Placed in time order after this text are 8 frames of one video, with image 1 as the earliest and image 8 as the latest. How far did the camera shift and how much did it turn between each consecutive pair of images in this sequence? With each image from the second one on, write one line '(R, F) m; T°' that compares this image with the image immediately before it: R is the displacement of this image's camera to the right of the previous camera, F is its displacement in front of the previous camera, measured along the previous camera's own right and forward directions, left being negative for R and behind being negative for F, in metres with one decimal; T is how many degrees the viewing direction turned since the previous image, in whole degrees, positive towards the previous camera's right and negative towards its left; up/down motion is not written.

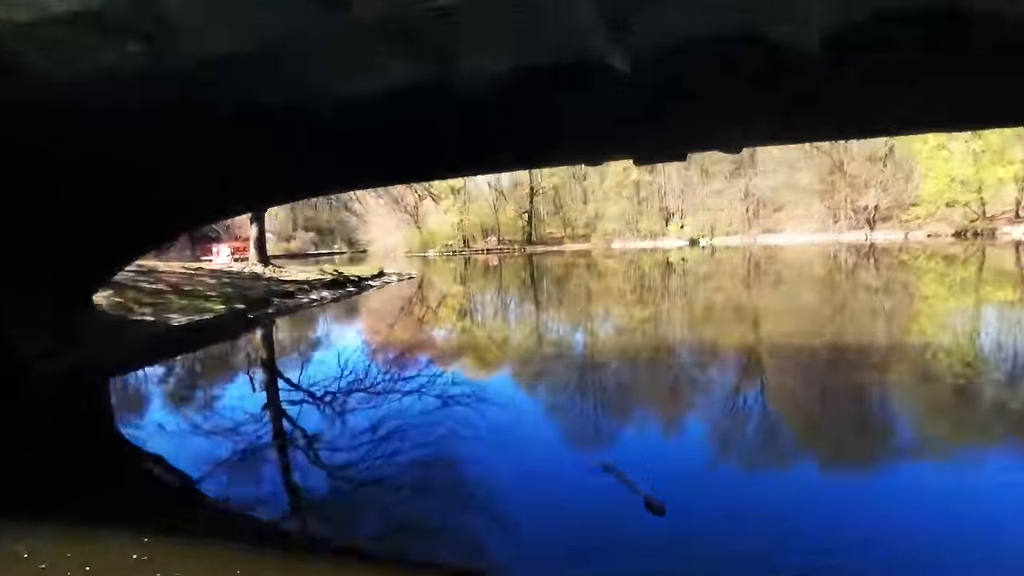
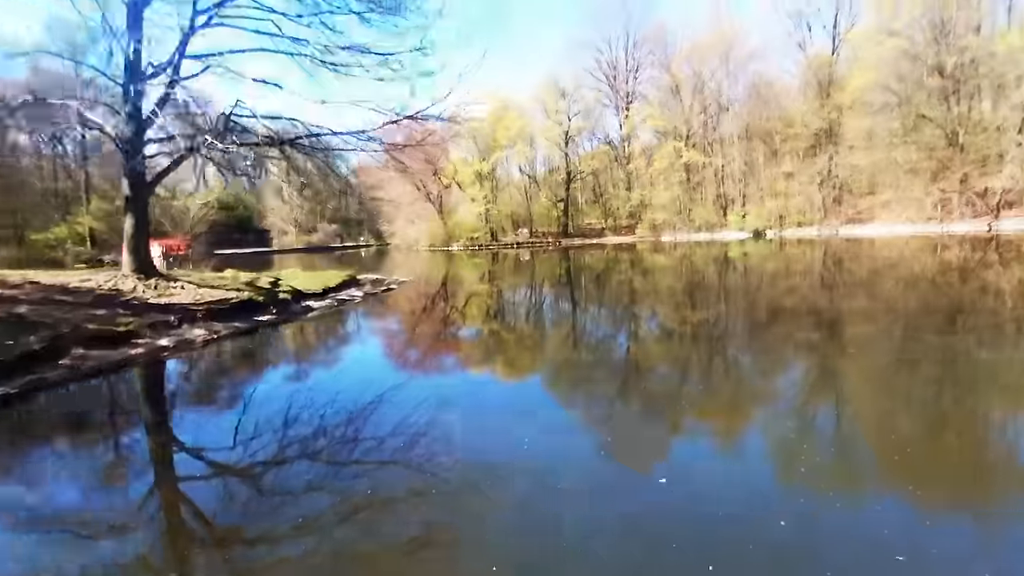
(+0.1, +1.5) m; -4°
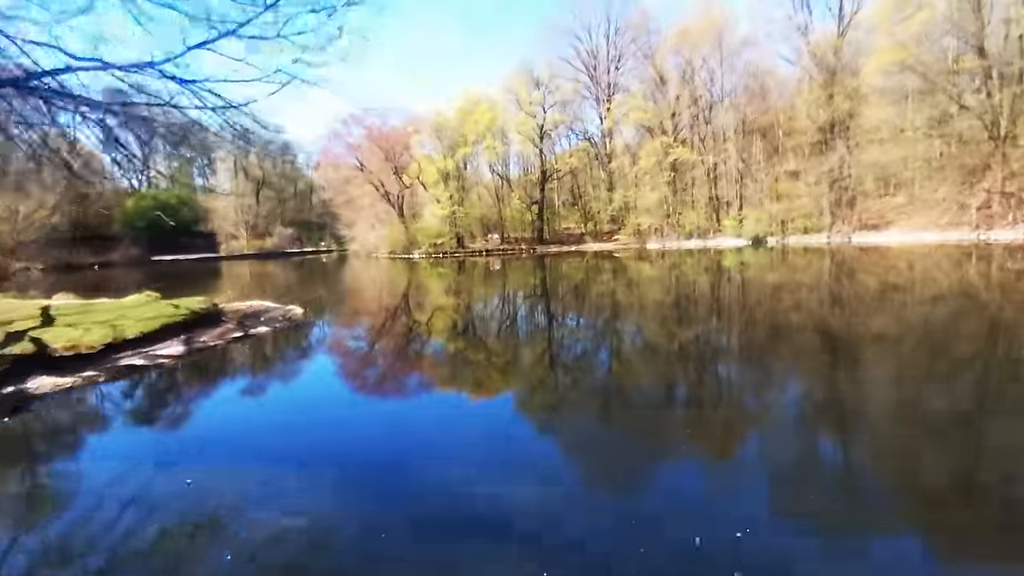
(+0.2, +1.3) m; +2°
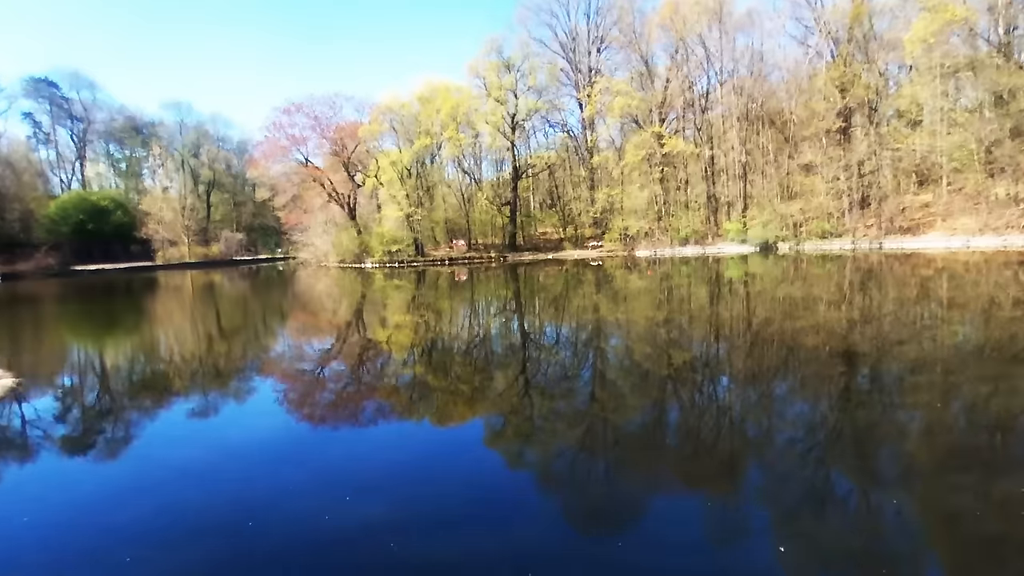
(+0.2, +1.5) m; +2°
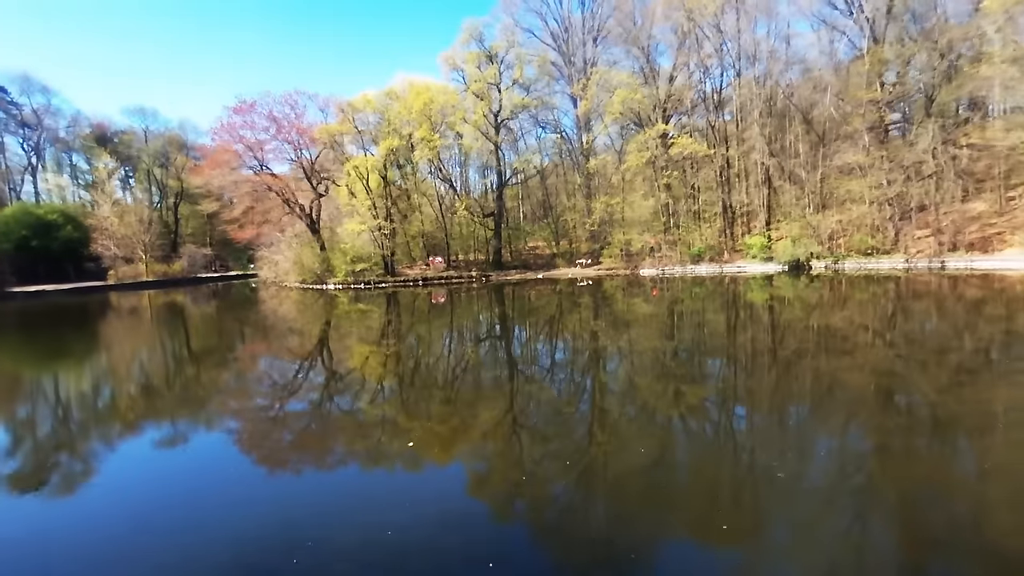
(+0.2, +1.3) m; 0°
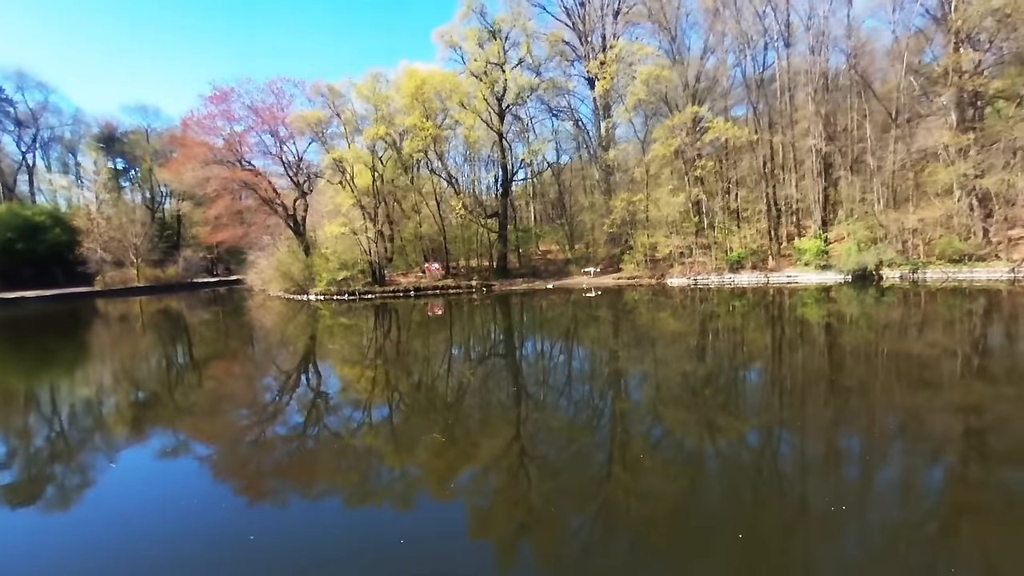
(+0.2, +1.1) m; -2°
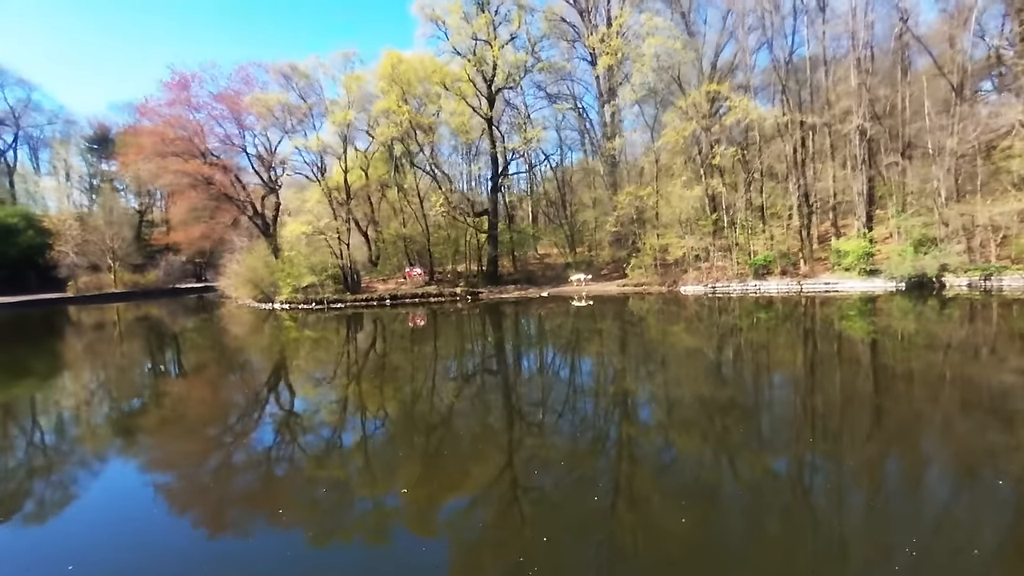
(+0.2, +0.9) m; -1°
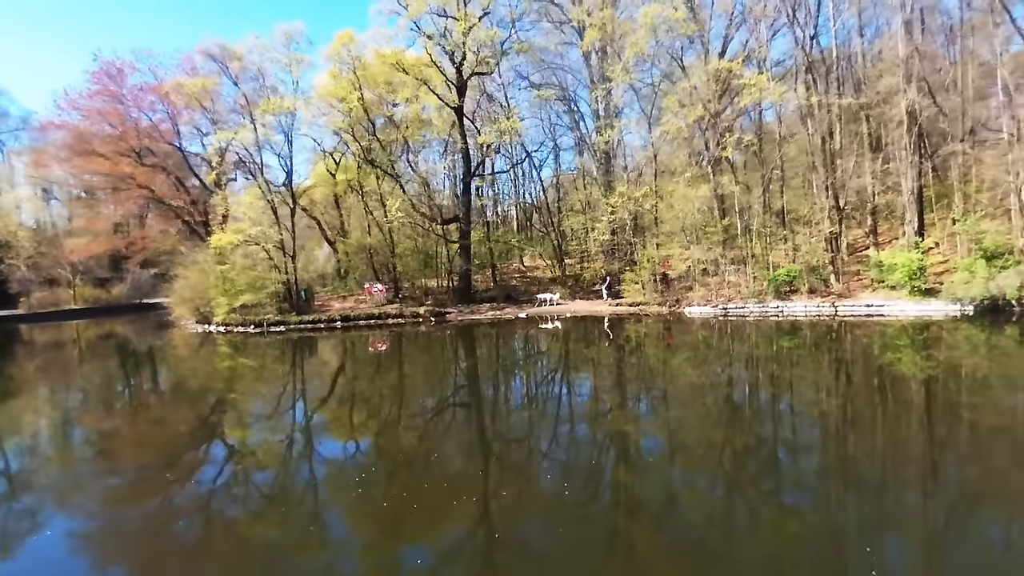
(+0.3, +0.9) m; -1°
